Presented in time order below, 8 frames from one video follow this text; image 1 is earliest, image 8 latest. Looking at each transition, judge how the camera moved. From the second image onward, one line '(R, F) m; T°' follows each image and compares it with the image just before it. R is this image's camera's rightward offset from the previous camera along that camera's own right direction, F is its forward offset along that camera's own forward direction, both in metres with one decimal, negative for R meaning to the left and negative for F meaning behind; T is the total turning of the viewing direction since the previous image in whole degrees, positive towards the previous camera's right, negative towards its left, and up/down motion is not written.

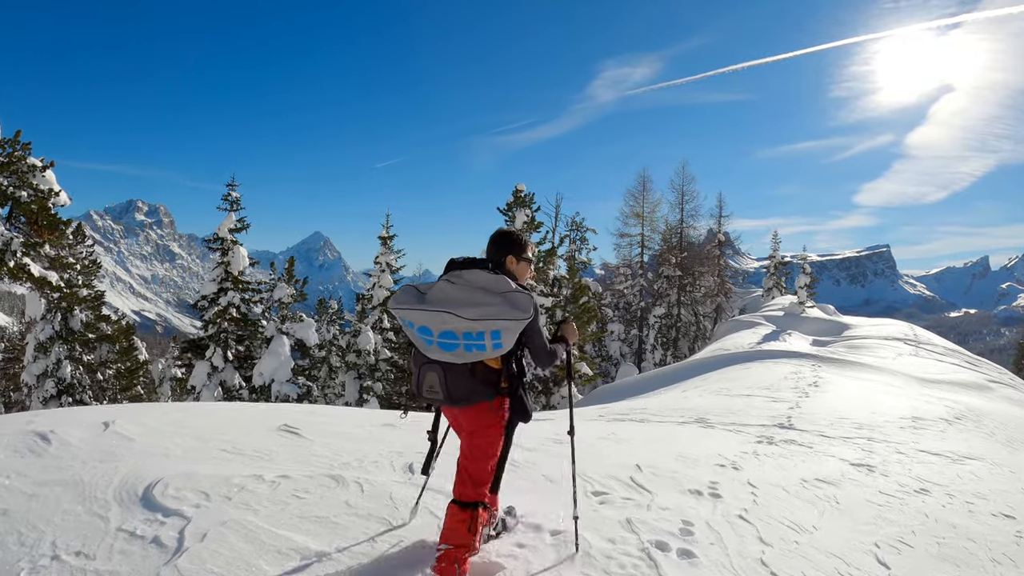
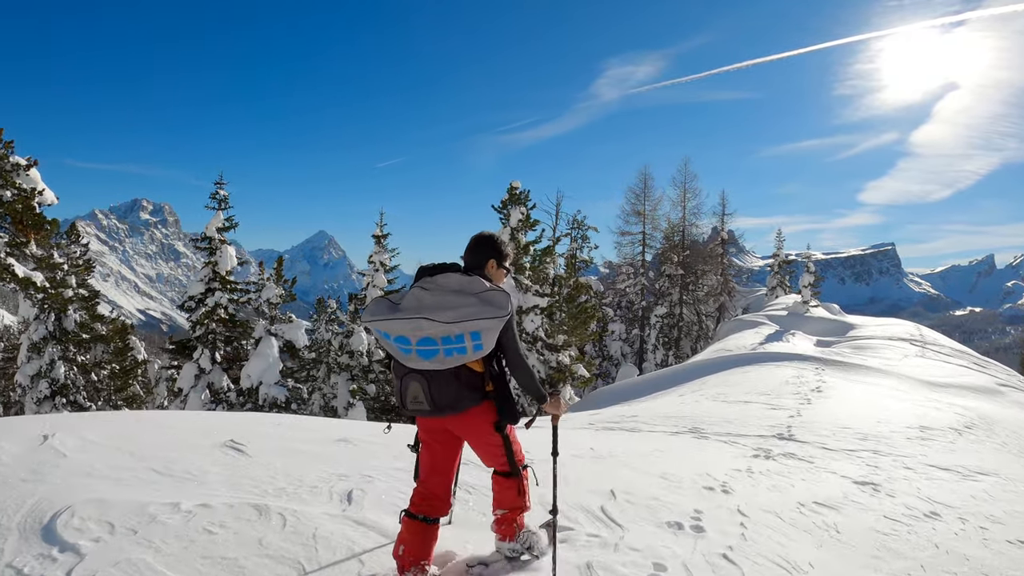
(+0.4, +0.6) m; 0°
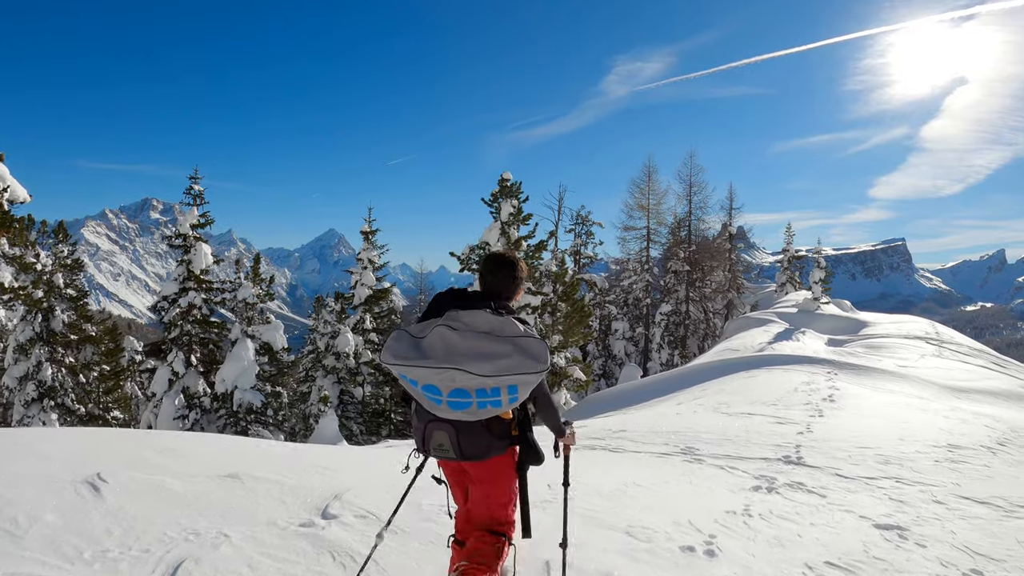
(+0.7, +1.2) m; -1°
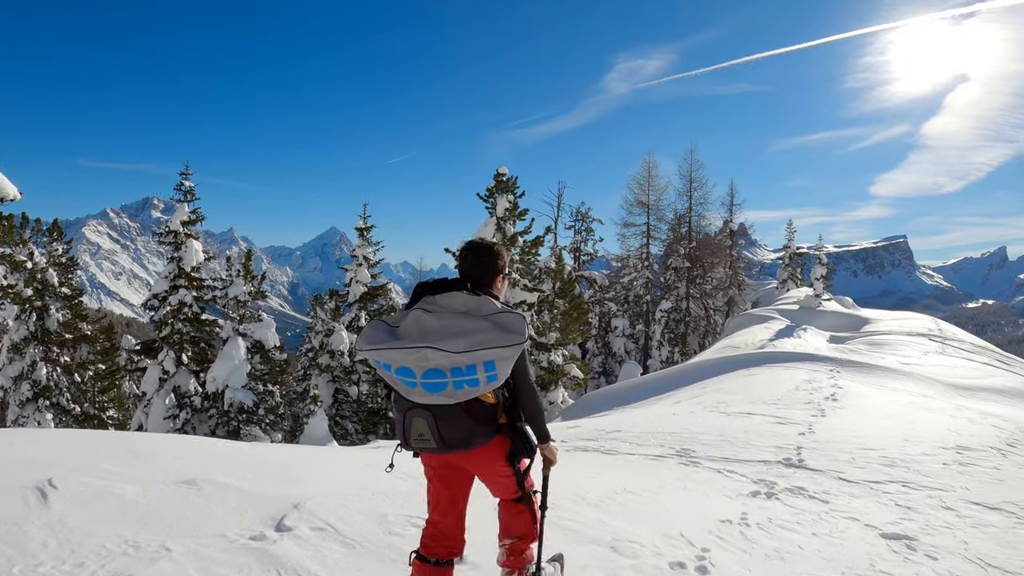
(+0.2, +0.4) m; 0°
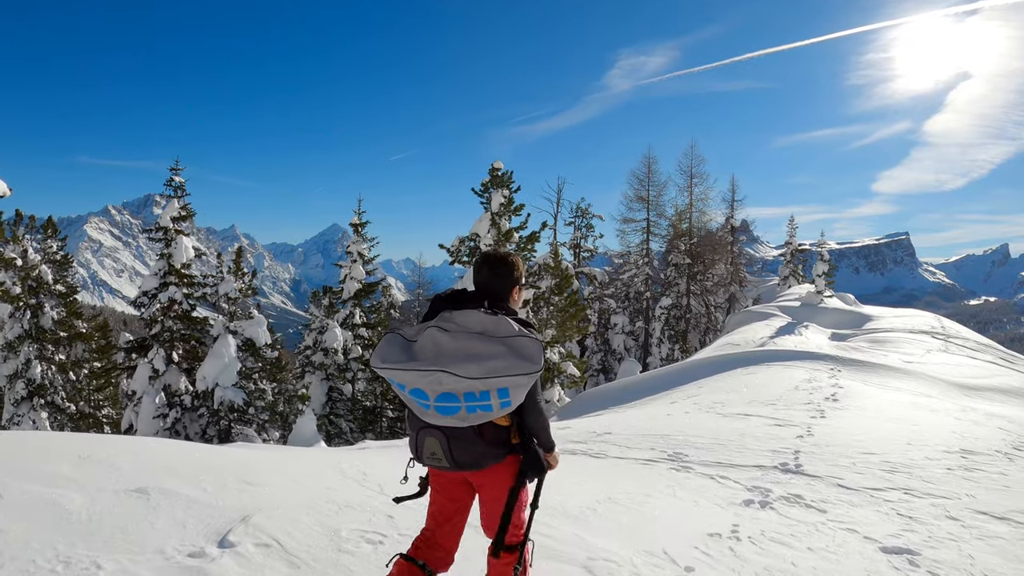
(+0.3, +0.3) m; 0°
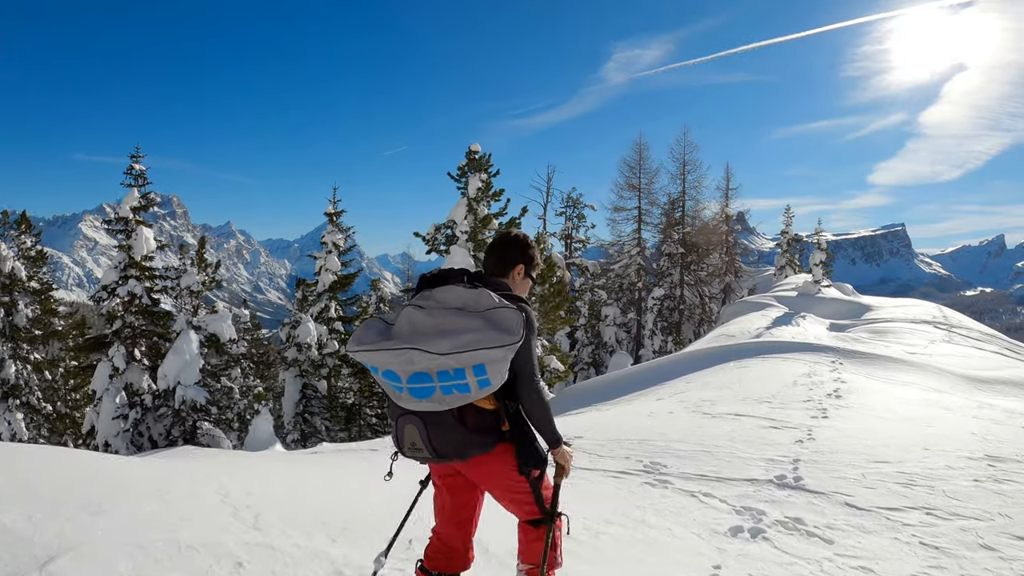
(+0.6, +1.1) m; 0°
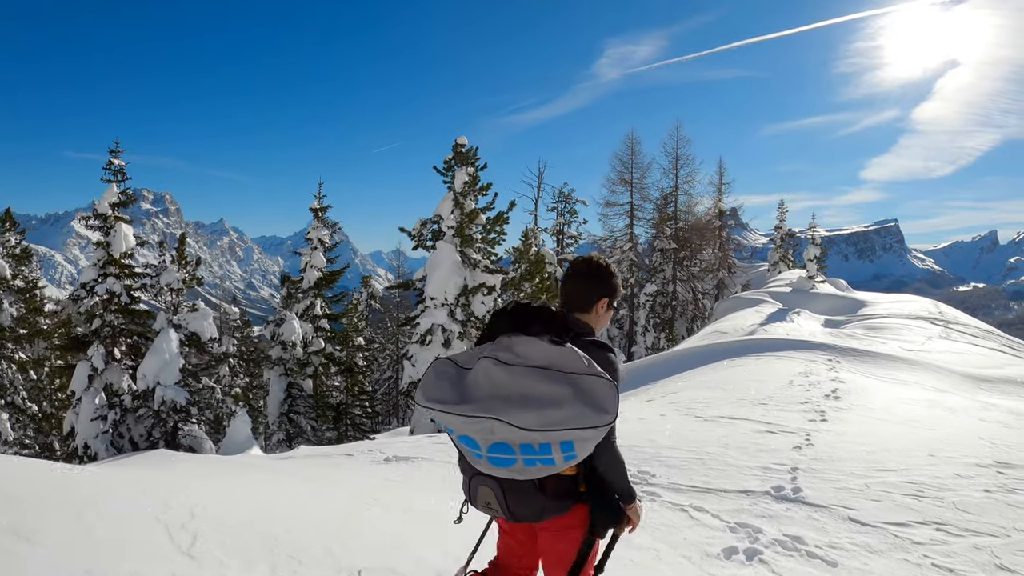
(+0.2, +0.4) m; 0°
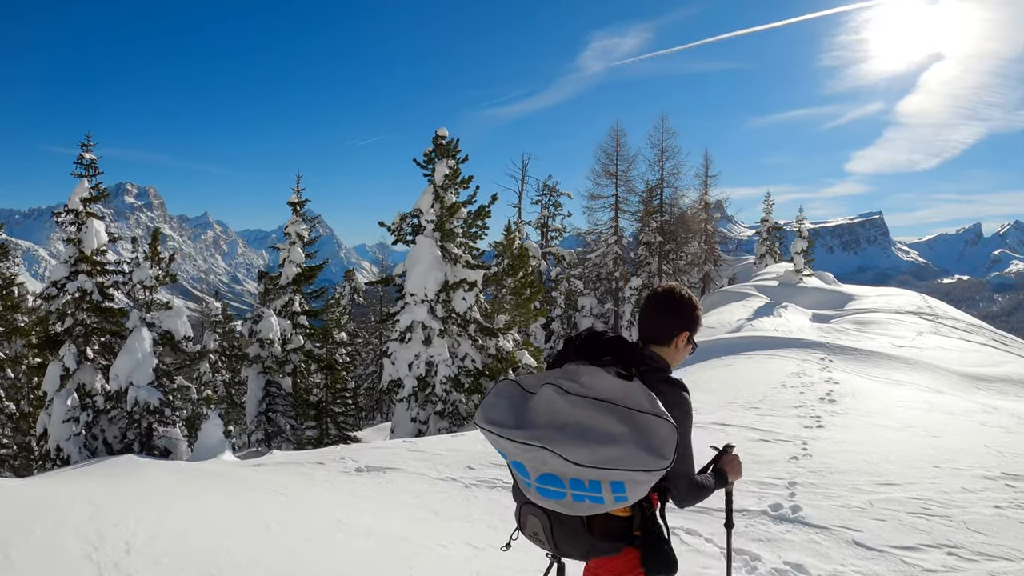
(+0.1, +0.5) m; +1°
